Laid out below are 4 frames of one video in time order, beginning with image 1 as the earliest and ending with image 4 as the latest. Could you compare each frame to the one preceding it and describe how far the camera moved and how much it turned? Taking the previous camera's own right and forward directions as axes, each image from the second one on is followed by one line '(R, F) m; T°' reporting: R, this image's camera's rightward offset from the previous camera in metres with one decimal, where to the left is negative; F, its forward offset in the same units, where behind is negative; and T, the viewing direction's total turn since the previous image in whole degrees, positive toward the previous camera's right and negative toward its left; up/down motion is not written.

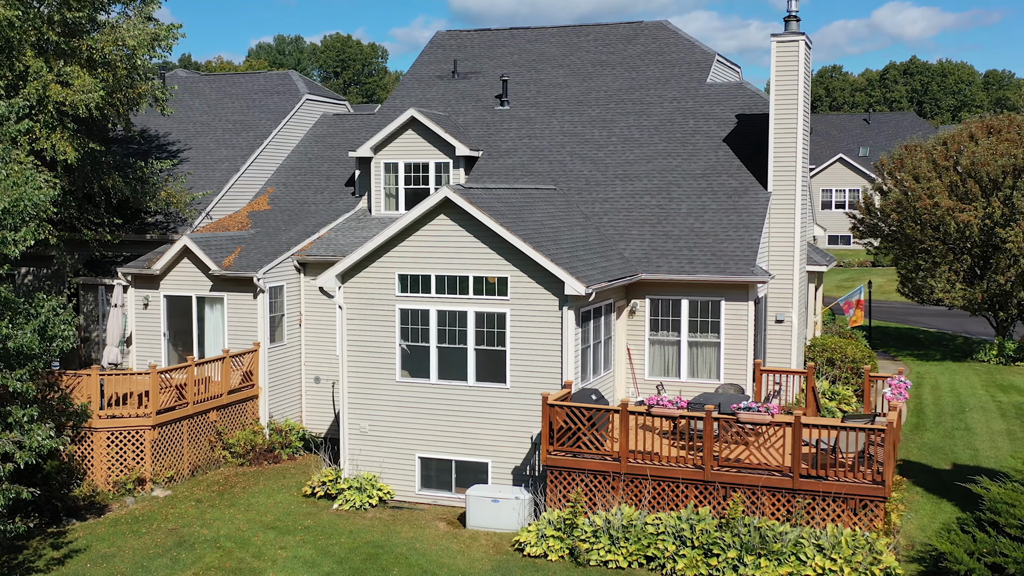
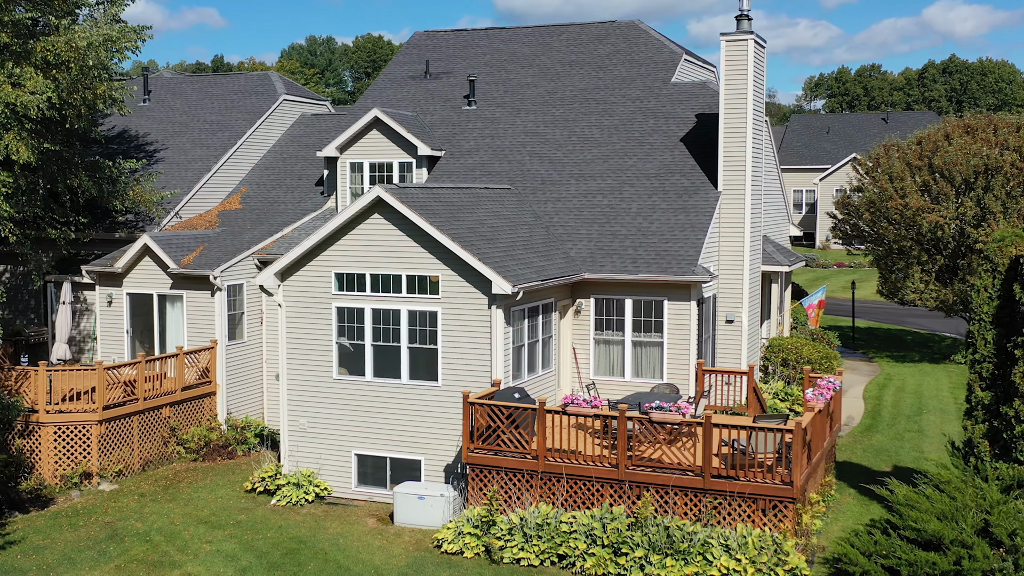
(+1.6, -0.1) m; -1°
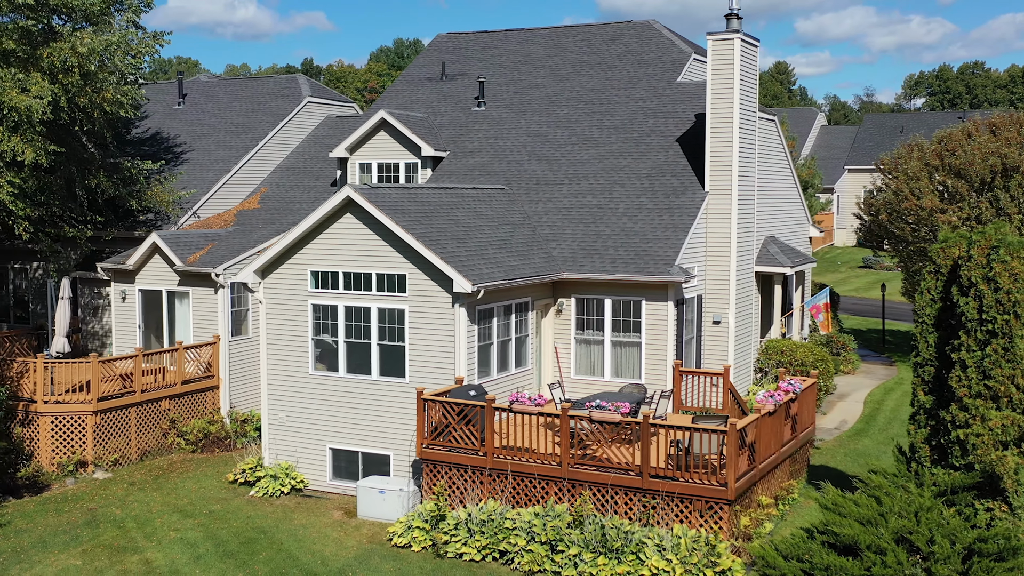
(+1.9, -0.1) m; -4°
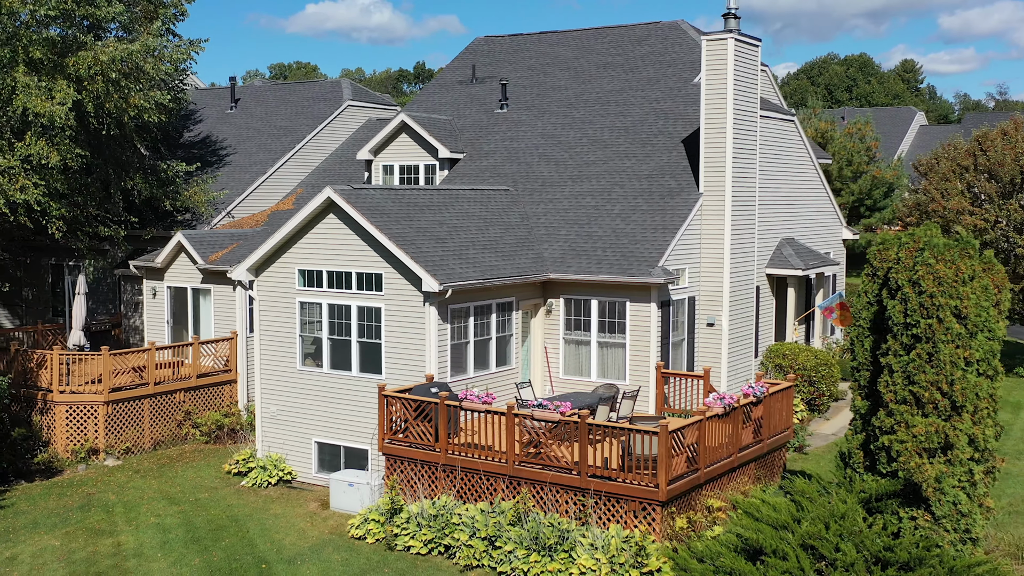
(+2.2, -0.1) m; -6°
